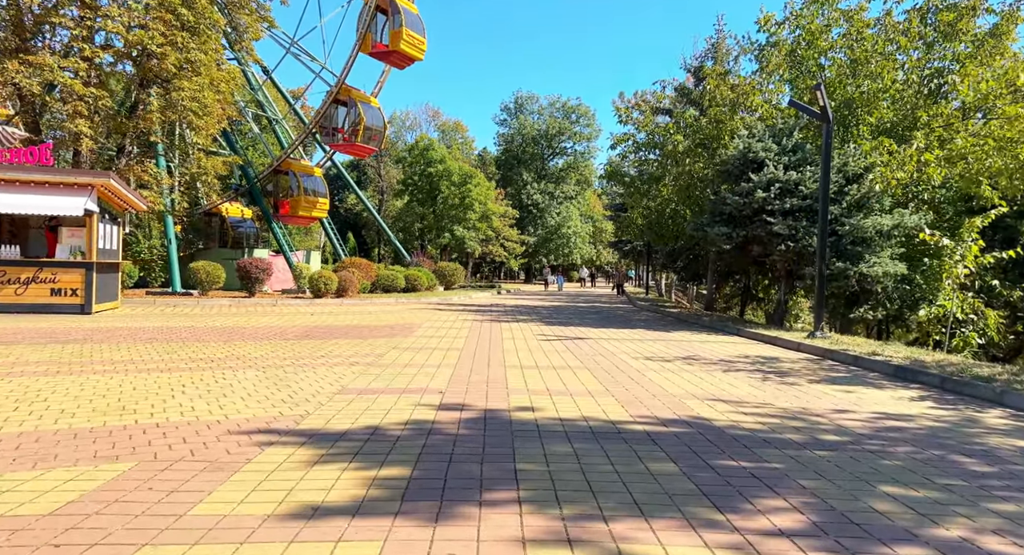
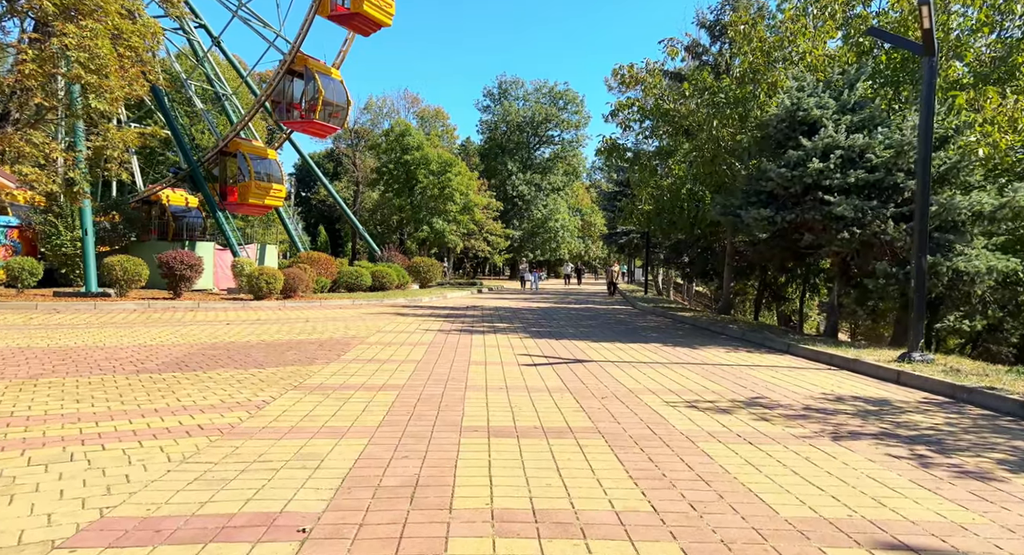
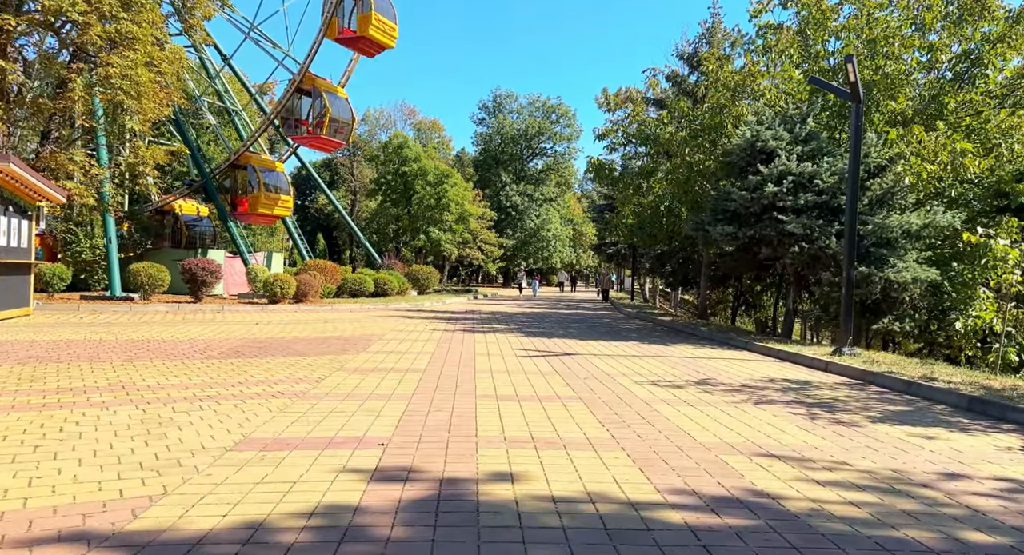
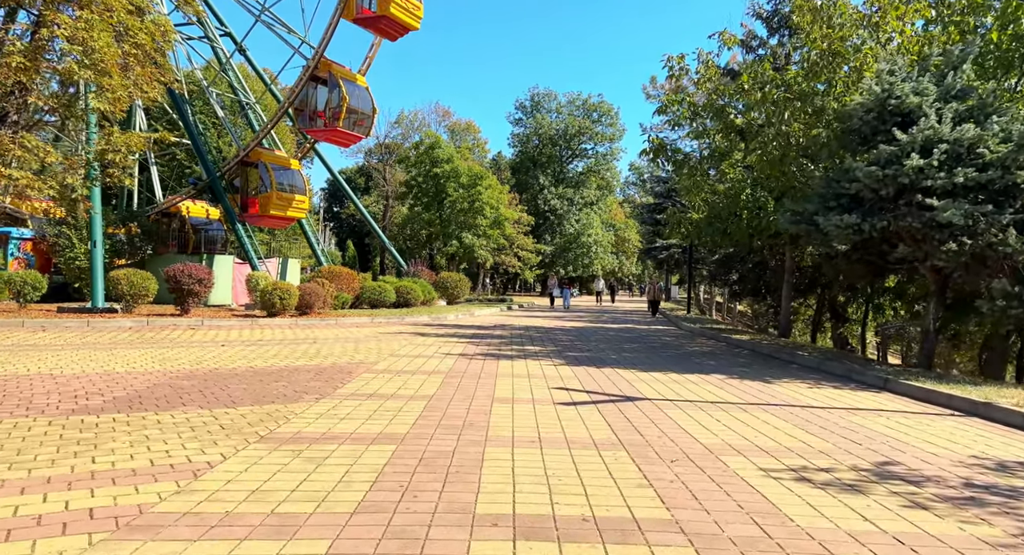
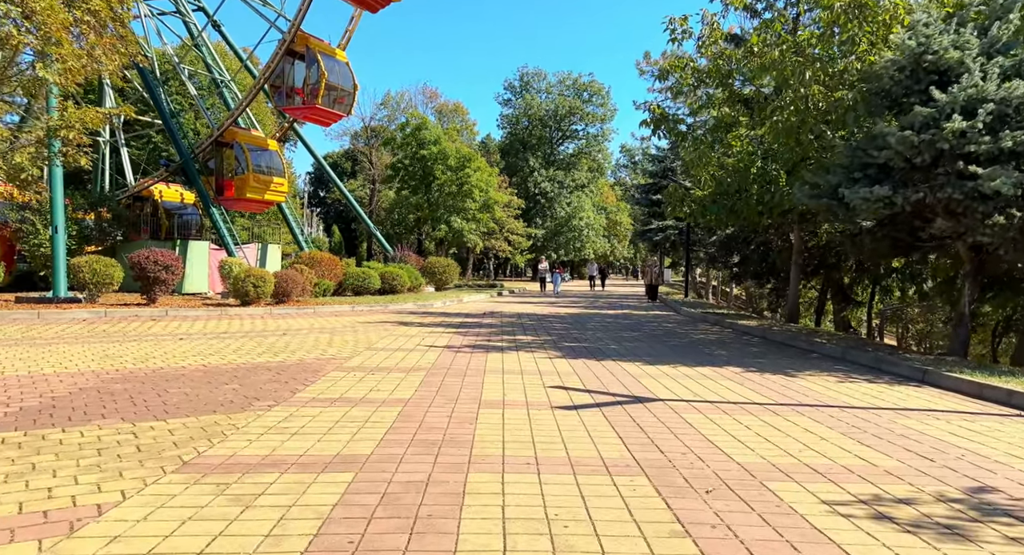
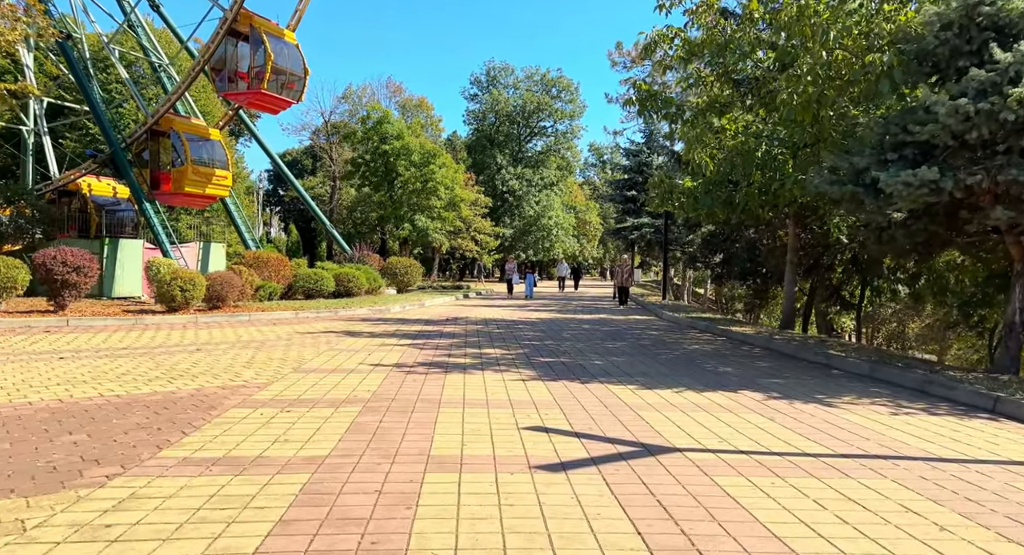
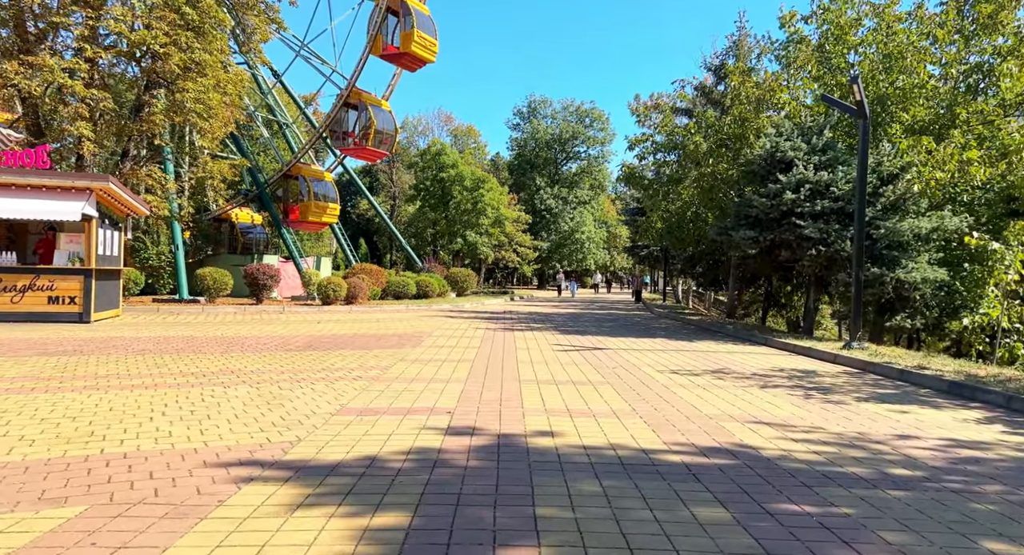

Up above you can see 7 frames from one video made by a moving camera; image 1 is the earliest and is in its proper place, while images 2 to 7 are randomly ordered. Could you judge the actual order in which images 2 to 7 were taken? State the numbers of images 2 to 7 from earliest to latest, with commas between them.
7, 3, 2, 4, 5, 6
